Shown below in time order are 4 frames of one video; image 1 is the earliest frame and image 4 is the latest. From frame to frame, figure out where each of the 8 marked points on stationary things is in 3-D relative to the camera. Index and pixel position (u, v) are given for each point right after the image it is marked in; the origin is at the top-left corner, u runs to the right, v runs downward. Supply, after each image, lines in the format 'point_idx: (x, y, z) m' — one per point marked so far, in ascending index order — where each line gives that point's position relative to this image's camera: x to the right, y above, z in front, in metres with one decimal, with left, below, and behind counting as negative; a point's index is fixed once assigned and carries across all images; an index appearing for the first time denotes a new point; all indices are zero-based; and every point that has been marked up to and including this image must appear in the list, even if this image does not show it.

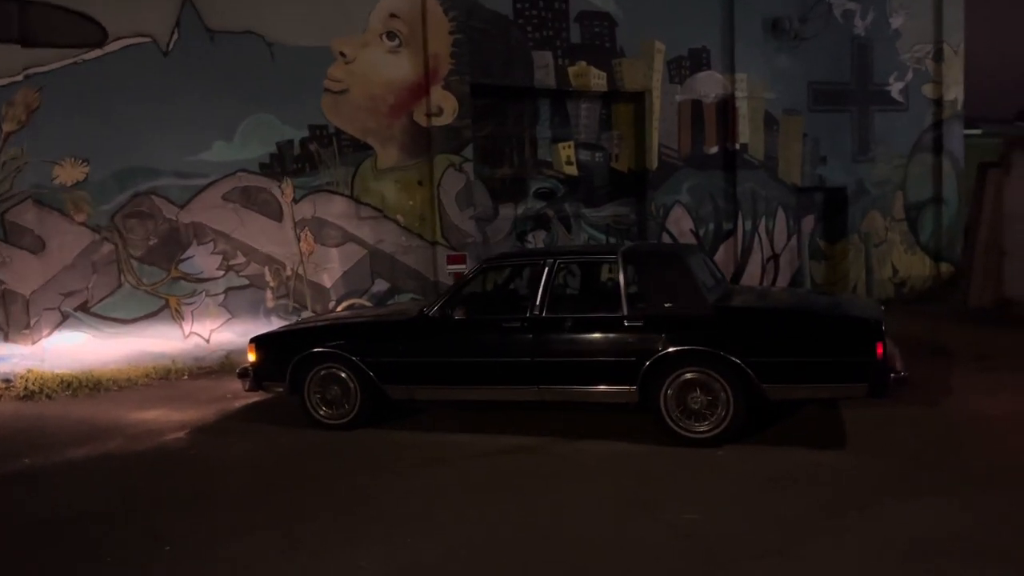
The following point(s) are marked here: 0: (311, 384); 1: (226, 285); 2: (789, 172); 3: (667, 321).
0: (-1.6, -0.8, +6.7) m
1: (-3.7, 0.0, +10.5) m
2: (+5.1, +2.1, +15.0) m
3: (+1.2, -0.2, +5.7) m
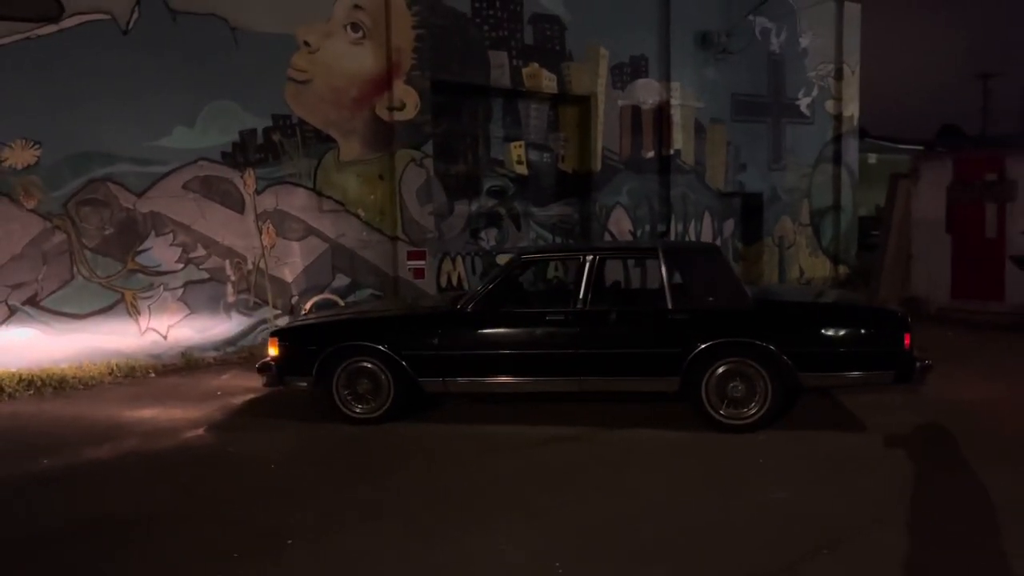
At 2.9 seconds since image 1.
0: (-1.4, -0.7, +6.6) m
1: (-4.1, +0.1, +10.0) m
2: (+4.0, +2.2, +15.8) m
3: (+1.5, -0.2, +6.1) m
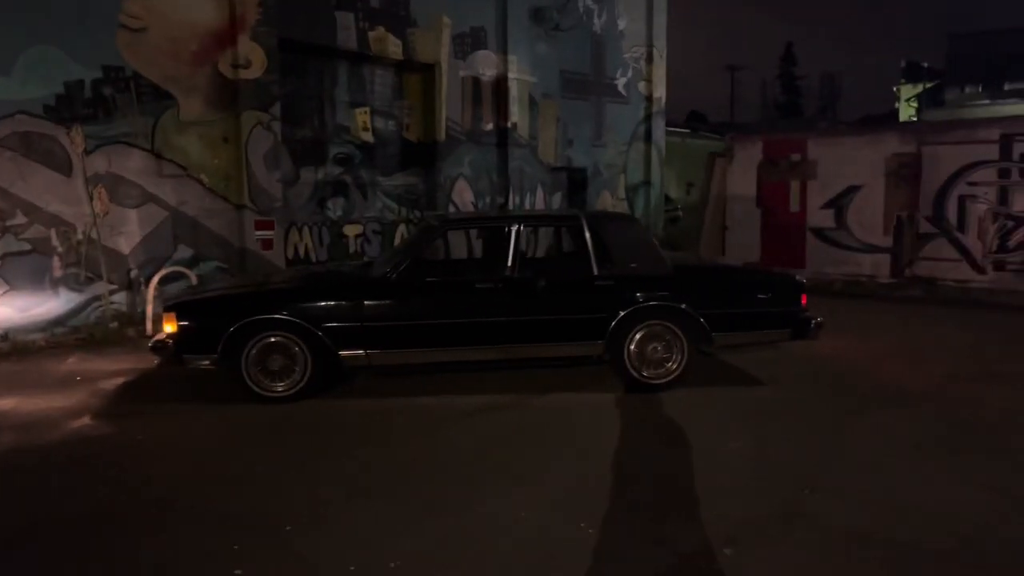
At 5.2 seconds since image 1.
0: (-2.0, -0.5, +6.1) m
1: (-5.5, +0.4, +8.7) m
2: (+0.7, +2.7, +16.3) m
3: (+0.9, +0.1, +6.4) m
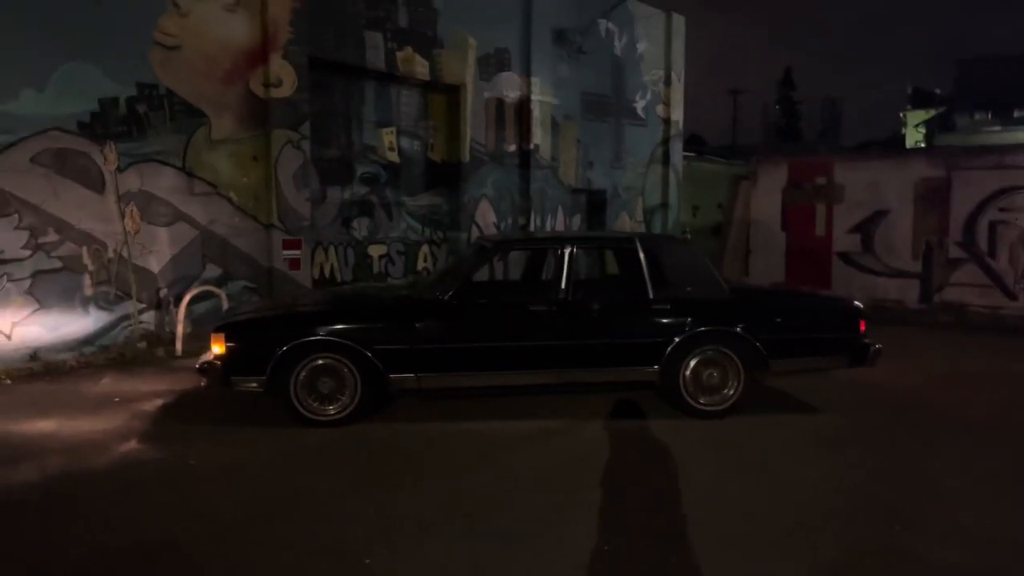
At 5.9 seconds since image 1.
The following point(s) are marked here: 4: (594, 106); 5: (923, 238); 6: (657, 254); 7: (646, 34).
0: (-1.6, -0.7, +5.9) m
1: (-5.1, +0.2, +8.6) m
2: (+1.1, +2.3, +16.3) m
3: (+1.3, -0.1, +6.2) m
4: (+1.7, +3.8, +16.9) m
5: (+6.6, +0.8, +12.9) m
6: (+1.1, +0.3, +6.4) m
7: (+3.0, +5.6, +17.9) m
